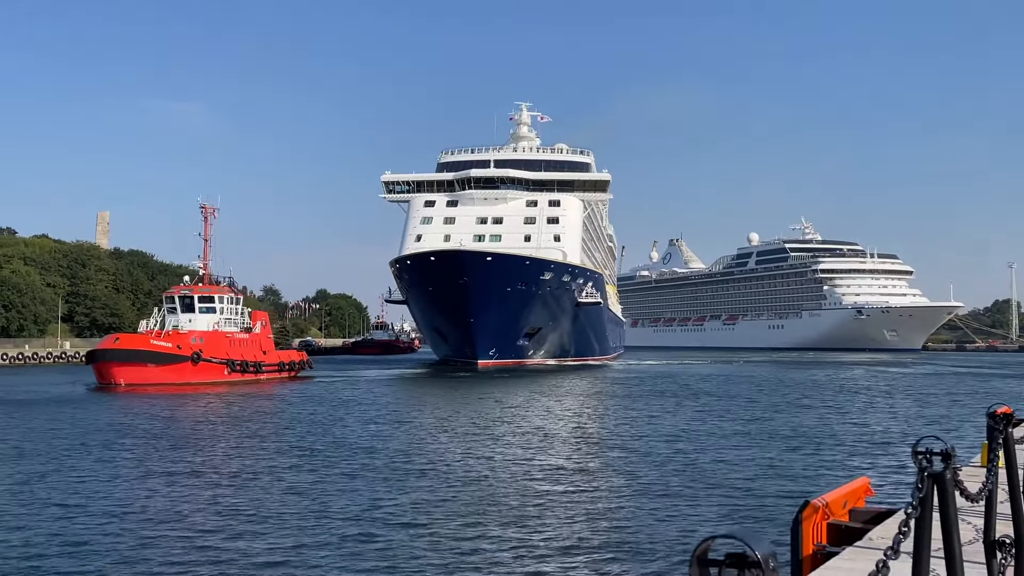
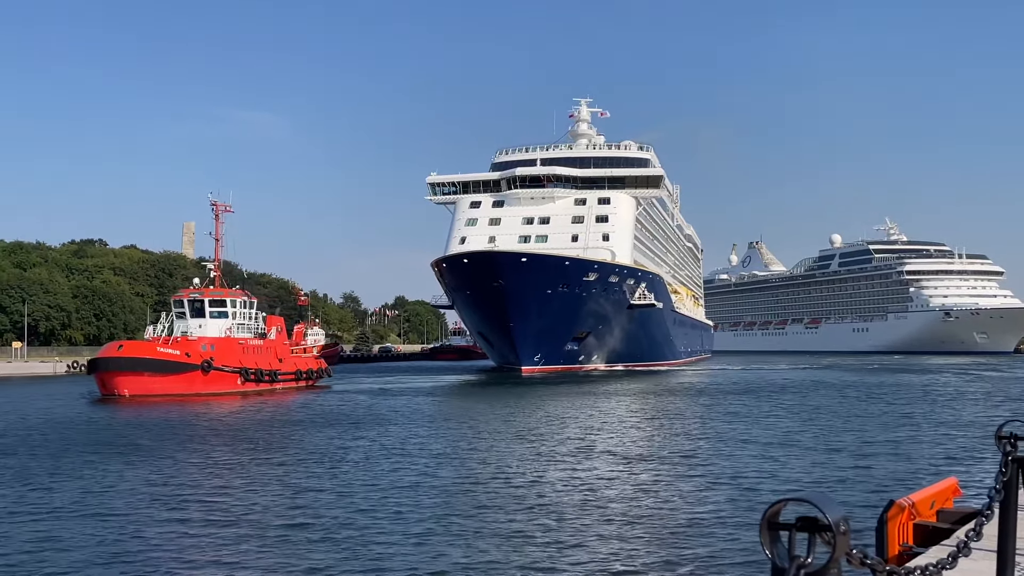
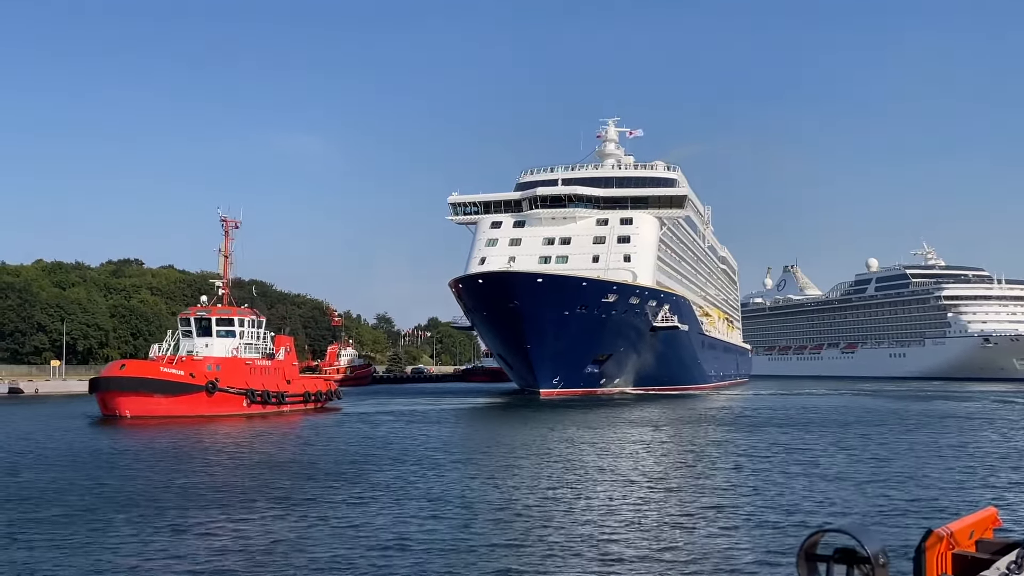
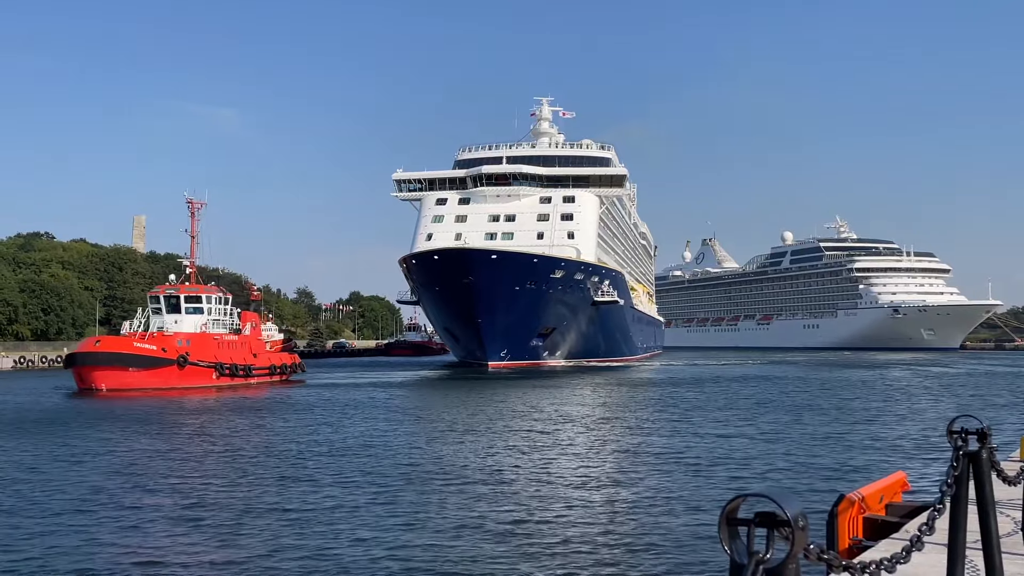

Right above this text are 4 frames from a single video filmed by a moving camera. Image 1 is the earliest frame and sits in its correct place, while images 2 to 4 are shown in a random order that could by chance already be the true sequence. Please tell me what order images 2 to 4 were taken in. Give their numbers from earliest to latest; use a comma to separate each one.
4, 2, 3
